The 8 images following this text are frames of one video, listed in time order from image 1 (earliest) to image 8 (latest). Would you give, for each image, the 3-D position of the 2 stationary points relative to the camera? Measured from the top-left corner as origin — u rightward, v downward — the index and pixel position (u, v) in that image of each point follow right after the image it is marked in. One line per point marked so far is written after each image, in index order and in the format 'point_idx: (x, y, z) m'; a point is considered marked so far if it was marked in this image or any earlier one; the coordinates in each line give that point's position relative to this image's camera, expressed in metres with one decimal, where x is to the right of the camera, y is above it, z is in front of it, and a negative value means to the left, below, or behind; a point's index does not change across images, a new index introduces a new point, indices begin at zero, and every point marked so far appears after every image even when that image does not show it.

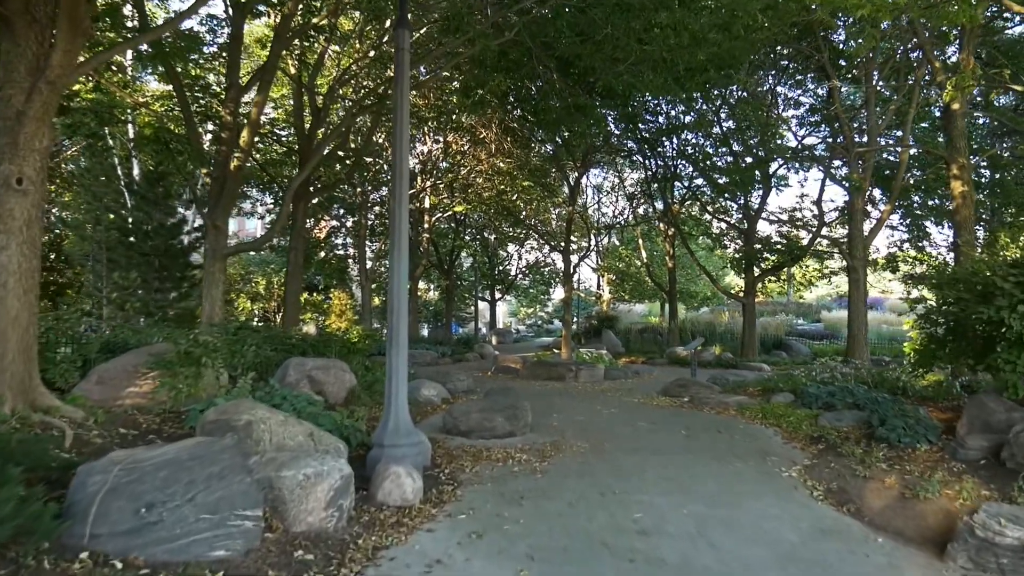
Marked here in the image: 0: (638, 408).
0: (+1.6, -1.6, +10.0) m
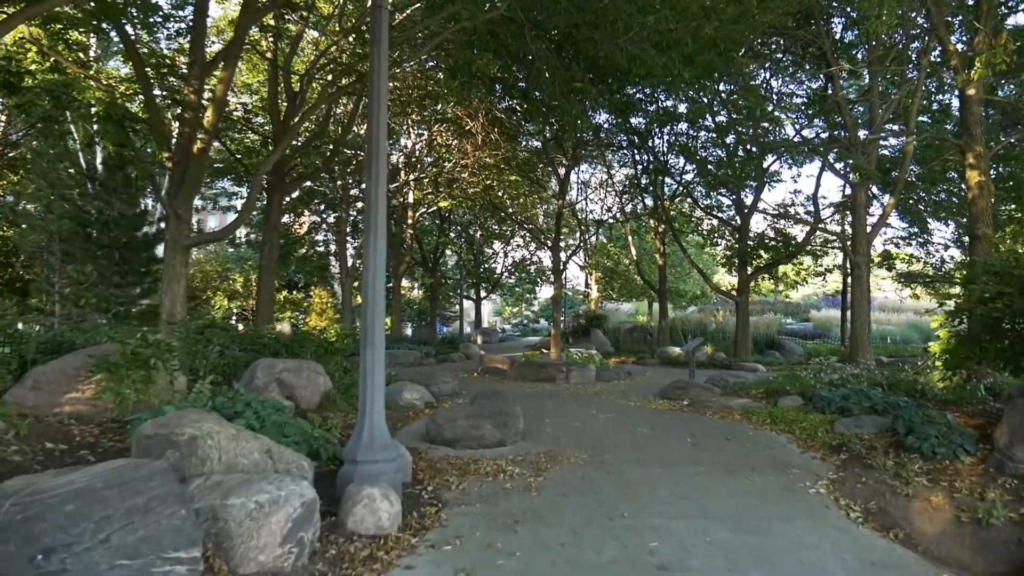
0: (+1.5, -1.5, +9.4) m
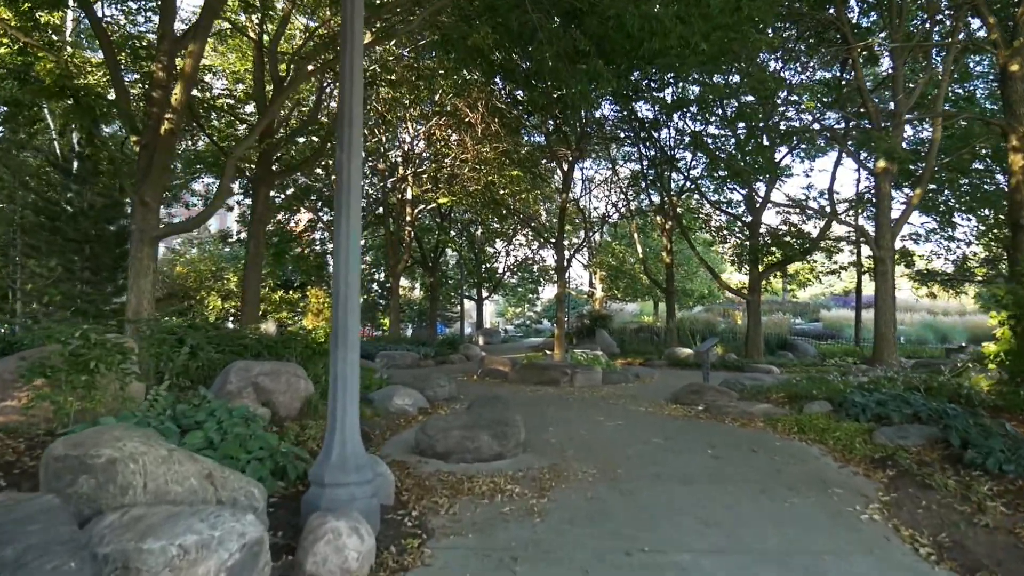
0: (+1.5, -1.5, +8.6) m
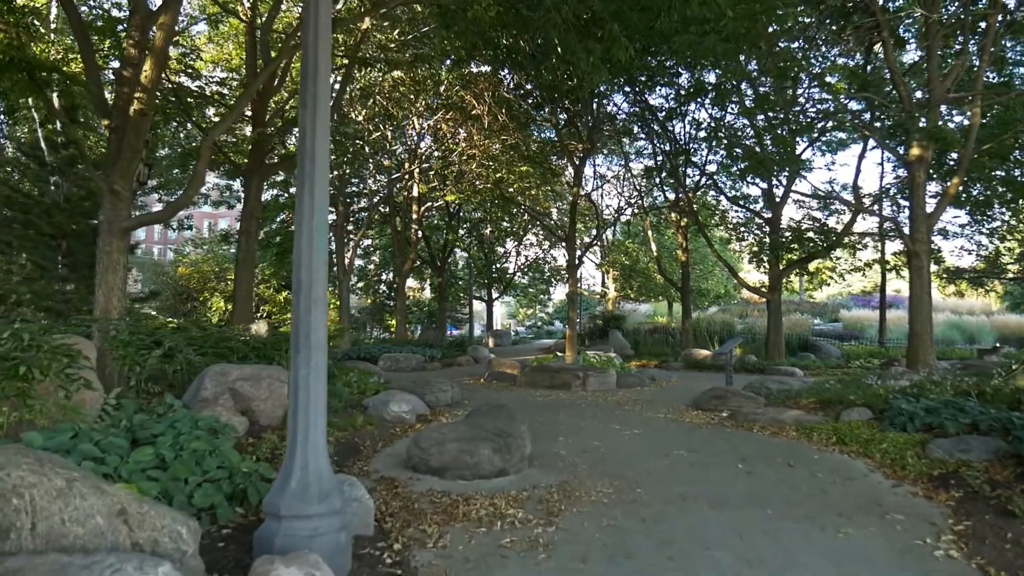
0: (+1.6, -1.4, +7.8) m
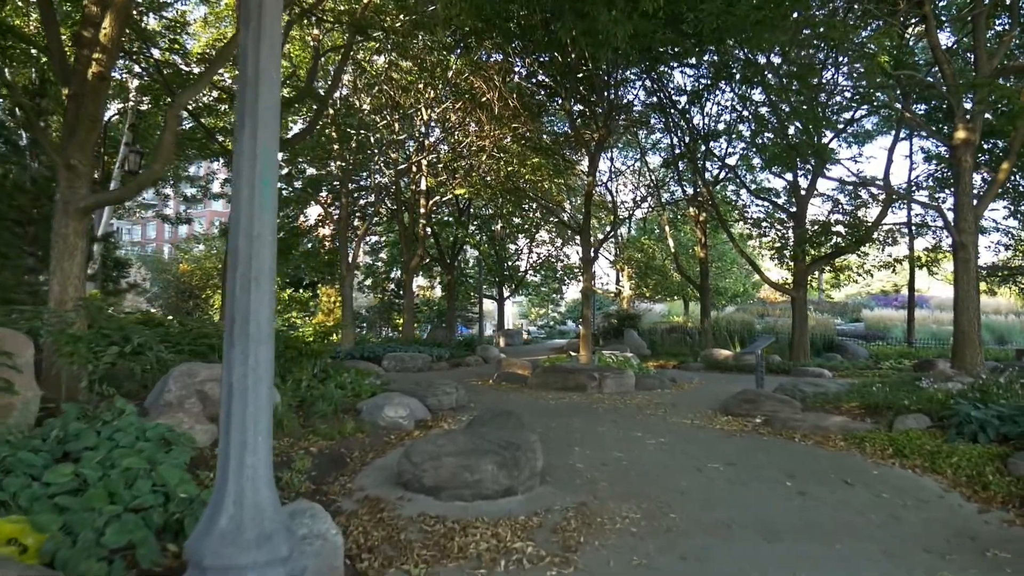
0: (+1.7, -1.3, +6.9) m
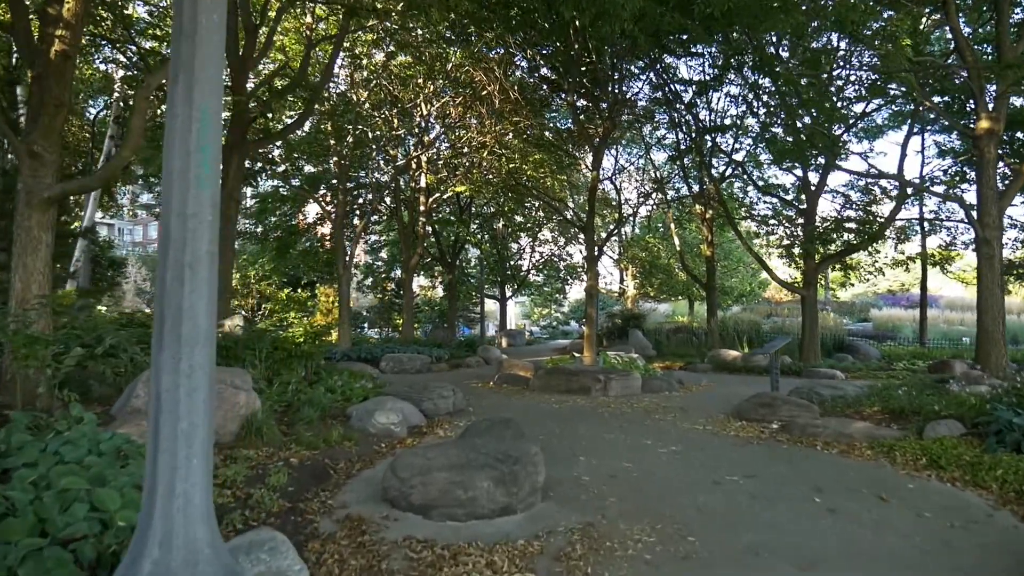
0: (+1.7, -1.3, +6.5) m
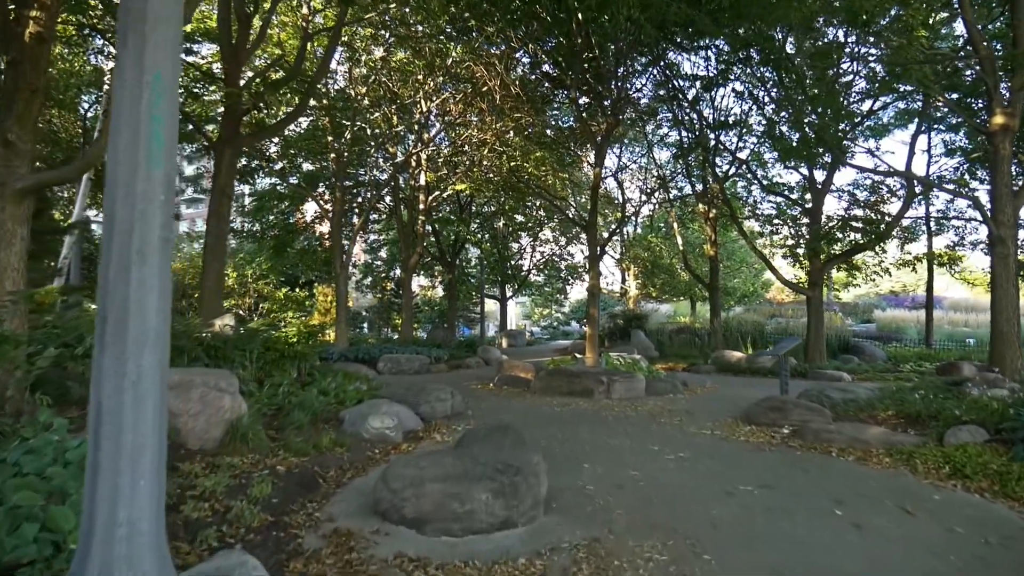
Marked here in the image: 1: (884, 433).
0: (+1.7, -1.3, +6.2) m
1: (+3.1, -1.2, +6.3) m
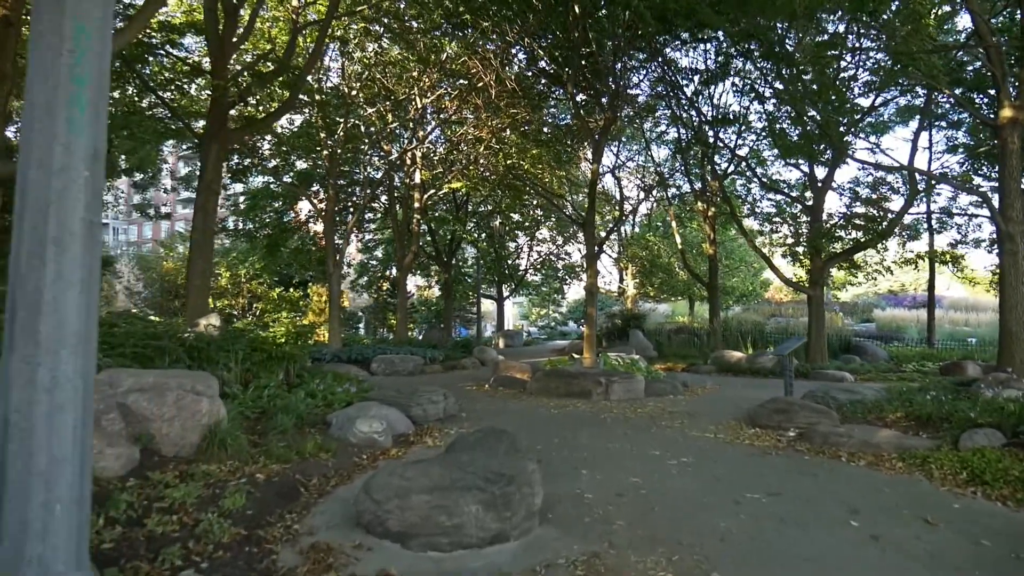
0: (+1.6, -1.3, +5.9) m
1: (+3.0, -1.2, +6.1) m
